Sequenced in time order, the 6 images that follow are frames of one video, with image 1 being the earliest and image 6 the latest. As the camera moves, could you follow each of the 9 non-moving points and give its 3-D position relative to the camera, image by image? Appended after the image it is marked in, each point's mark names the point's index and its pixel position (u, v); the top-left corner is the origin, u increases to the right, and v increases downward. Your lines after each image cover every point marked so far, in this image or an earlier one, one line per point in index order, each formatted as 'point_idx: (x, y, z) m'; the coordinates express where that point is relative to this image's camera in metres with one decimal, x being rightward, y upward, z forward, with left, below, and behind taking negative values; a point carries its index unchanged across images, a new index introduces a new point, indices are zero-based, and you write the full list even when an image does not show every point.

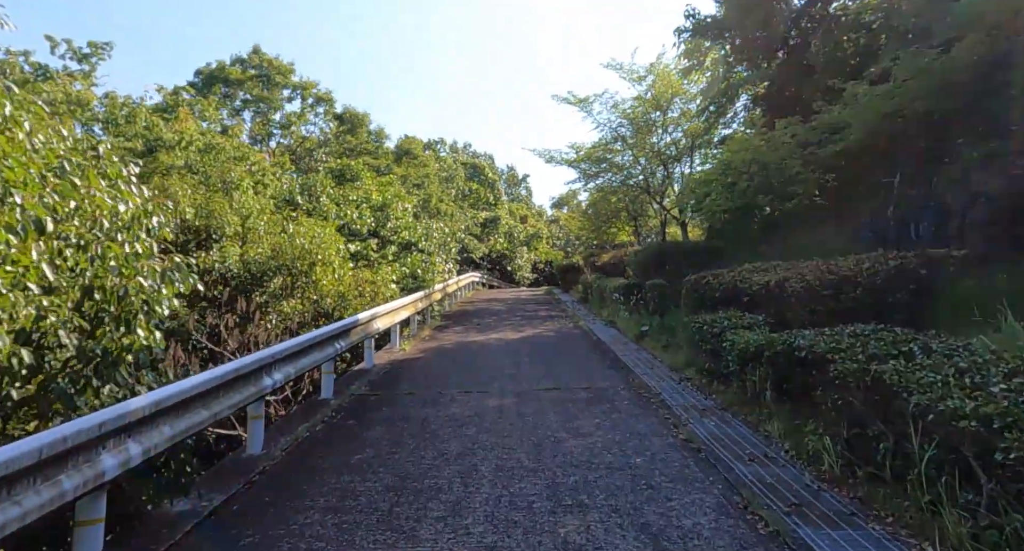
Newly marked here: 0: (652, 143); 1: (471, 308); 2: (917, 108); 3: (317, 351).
0: (+4.8, +4.6, +20.0) m
1: (-1.3, -1.0, +17.7) m
2: (+5.2, +2.1, +7.4) m
3: (-2.0, -0.8, +5.8) m
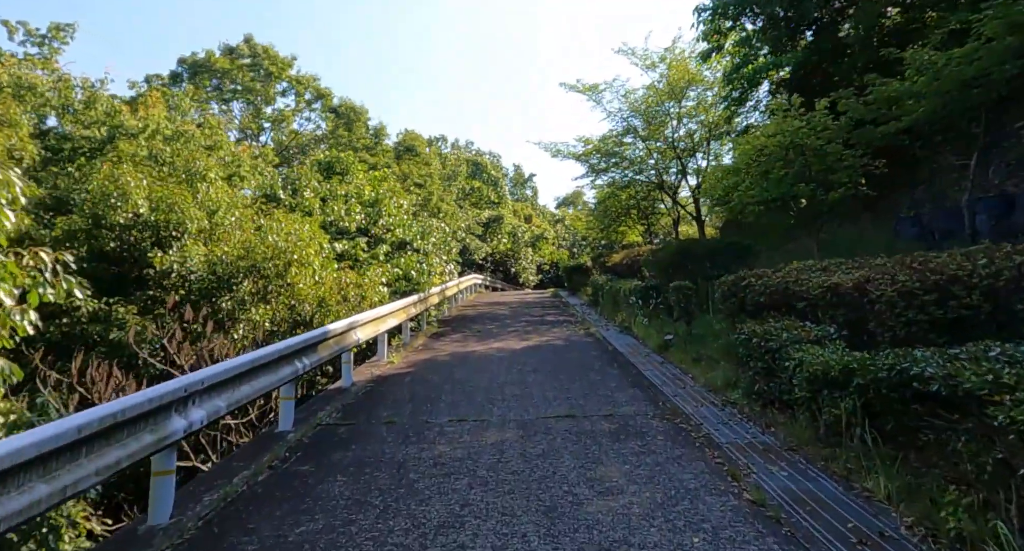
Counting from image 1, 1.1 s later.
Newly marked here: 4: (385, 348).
0: (+5.0, +4.6, +18.7) m
1: (-1.2, -1.1, +16.5) m
2: (+5.2, +2.2, +6.1) m
3: (-1.9, -0.8, +4.5) m
4: (-1.9, -1.1, +8.8) m
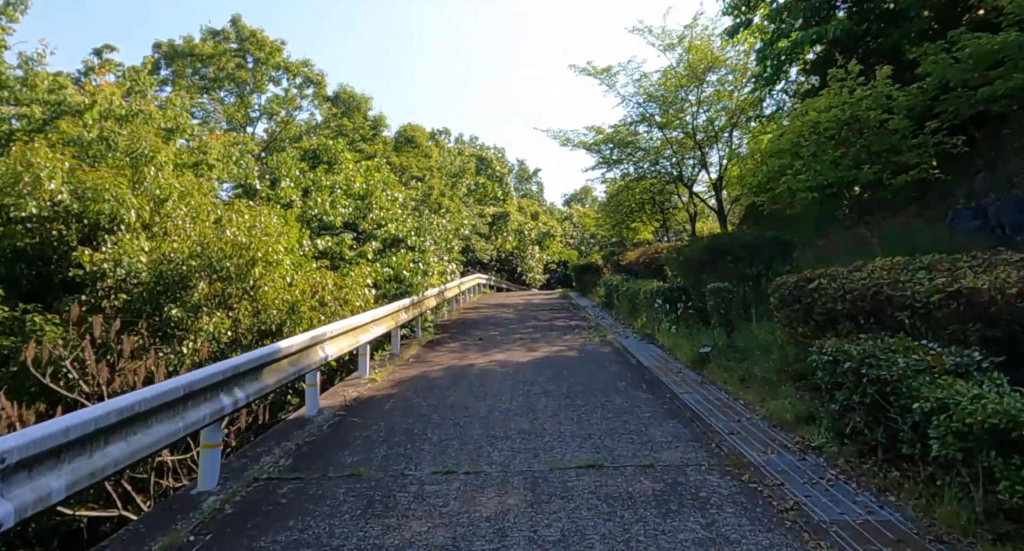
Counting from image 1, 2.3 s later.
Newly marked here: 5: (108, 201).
0: (+5.1, +4.6, +17.3) m
1: (-1.0, -1.1, +15.1) m
2: (+5.3, +2.2, +4.7) m
3: (-1.9, -0.8, +3.2) m
4: (-1.9, -1.1, +7.4) m
5: (-5.0, +0.9, +7.2) m
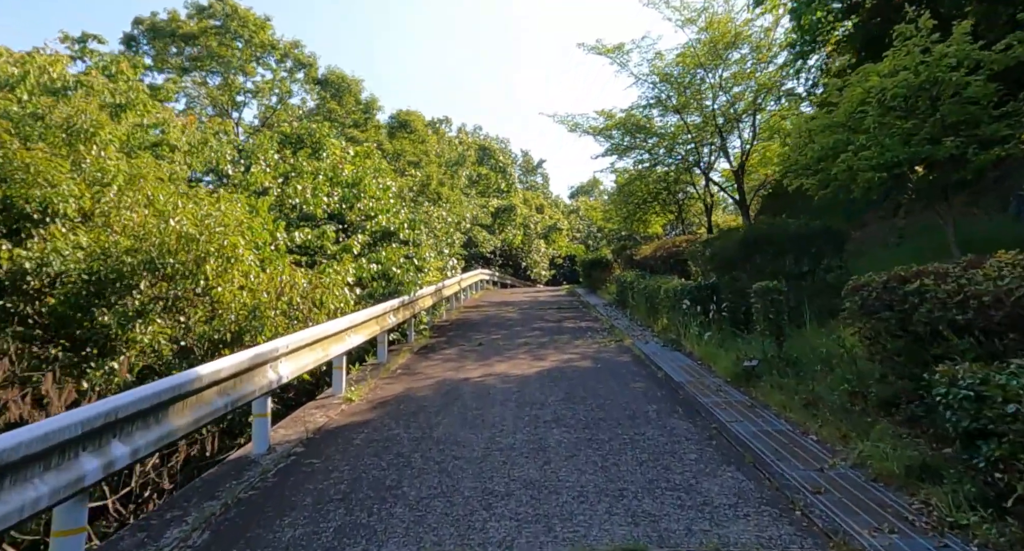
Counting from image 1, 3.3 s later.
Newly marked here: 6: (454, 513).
0: (+5.2, +4.7, +15.9) m
1: (-0.9, -1.0, +13.8) m
2: (+5.3, +2.2, +3.3) m
3: (-1.9, -0.8, +1.9) m
4: (-1.8, -1.1, +6.2) m
5: (-5.0, +0.9, +6.0) m
6: (-0.3, -1.3, +3.3) m
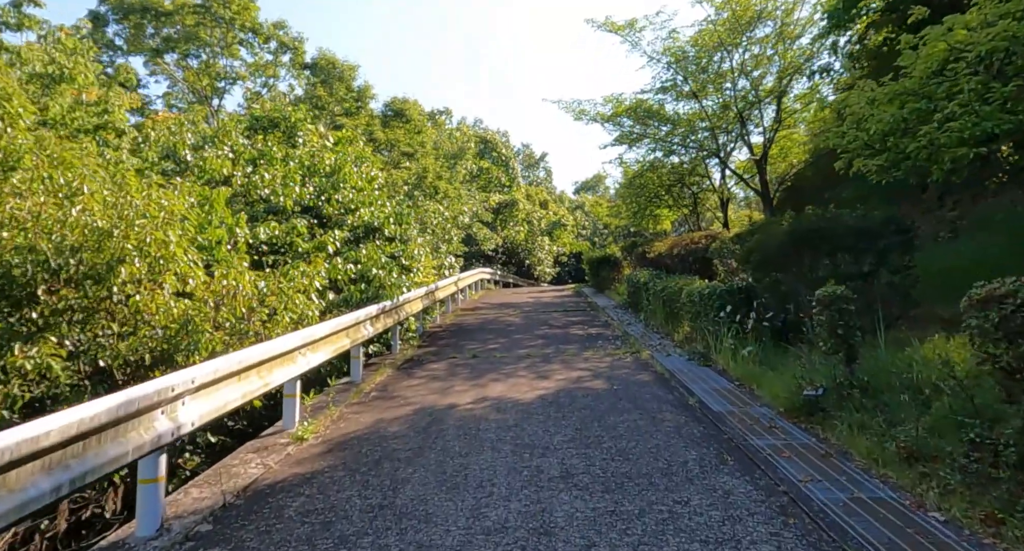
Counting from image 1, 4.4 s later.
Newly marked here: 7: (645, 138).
0: (+5.3, +4.7, +14.6) m
1: (-0.9, -1.0, +12.6) m
2: (+5.2, +2.1, +2.0) m
3: (-2.0, -0.9, +0.7) m
4: (-1.8, -1.2, +4.9) m
5: (-5.0, +0.9, +4.7) m
6: (-0.4, -1.4, +2.0) m
7: (+3.7, +3.8, +16.1) m
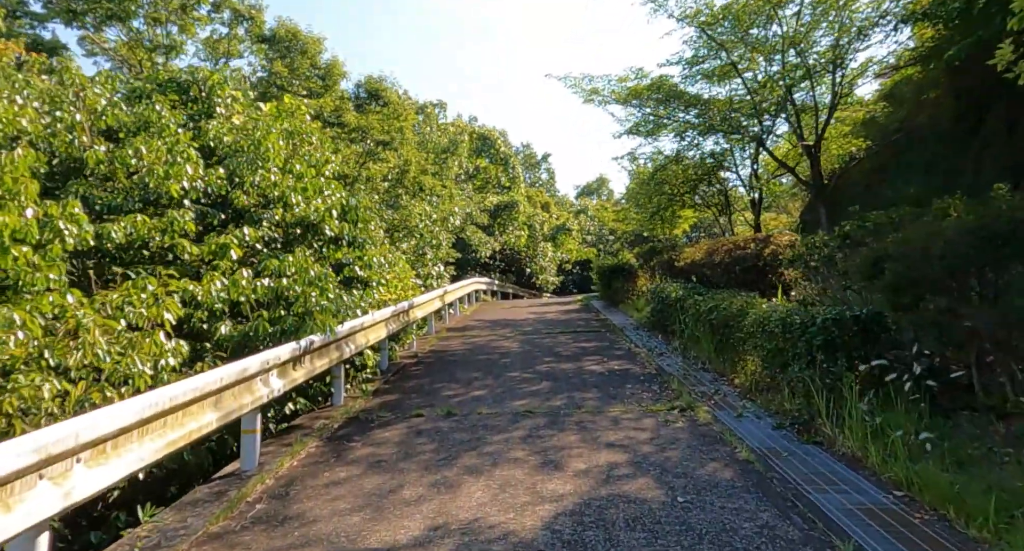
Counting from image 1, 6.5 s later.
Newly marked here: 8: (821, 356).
0: (+5.2, +4.5, +12.0) m
1: (-0.9, -1.2, +9.9) m
2: (+5.1, +2.0, -0.6) m
3: (-2.0, -1.0, -2.0) m
4: (-1.9, -1.3, +2.3) m
5: (-5.1, +0.7, +2.1) m
6: (-0.5, -1.5, -0.6) m
7: (+3.6, +3.5, +13.5) m
8: (+2.5, -0.6, +4.6) m
